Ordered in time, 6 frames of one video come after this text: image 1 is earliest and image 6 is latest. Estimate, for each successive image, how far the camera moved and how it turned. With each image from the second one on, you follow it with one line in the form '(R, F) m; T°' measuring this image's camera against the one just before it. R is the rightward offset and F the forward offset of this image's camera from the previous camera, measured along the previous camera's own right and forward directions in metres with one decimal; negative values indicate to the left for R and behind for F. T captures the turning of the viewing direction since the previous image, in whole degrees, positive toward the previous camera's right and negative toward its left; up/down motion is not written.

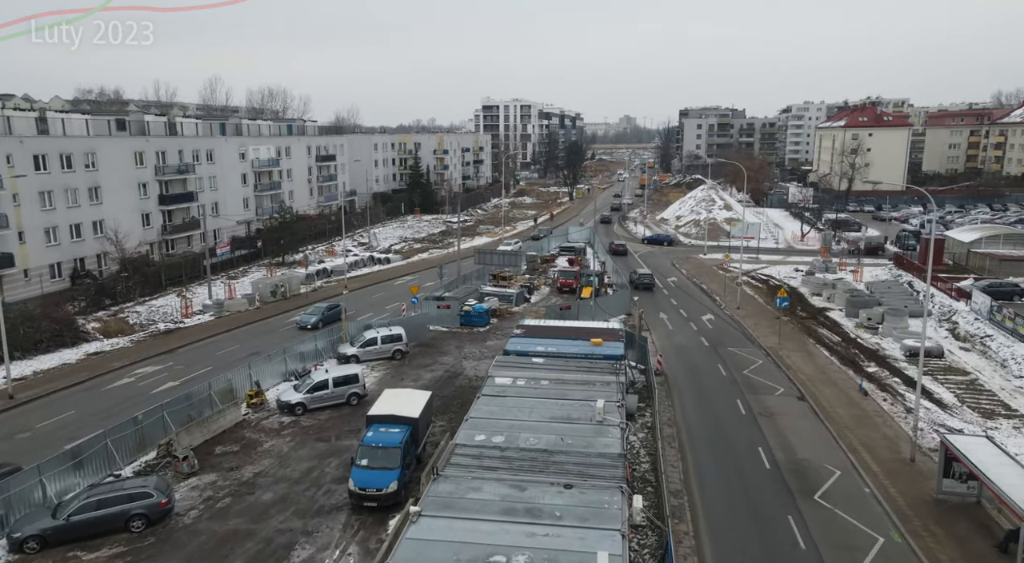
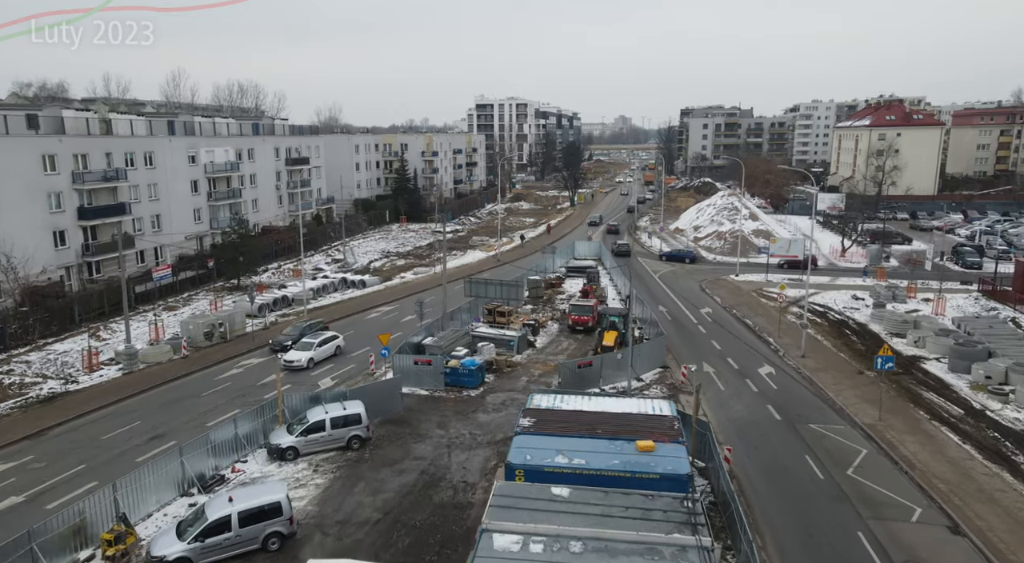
(-0.3, +9.1) m; 0°
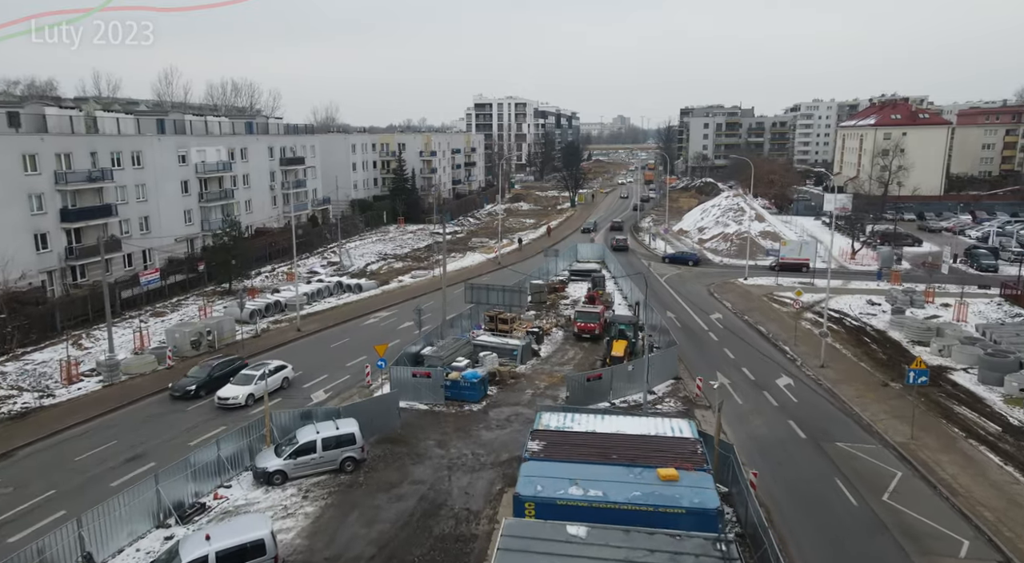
(-0.2, +1.7) m; 0°
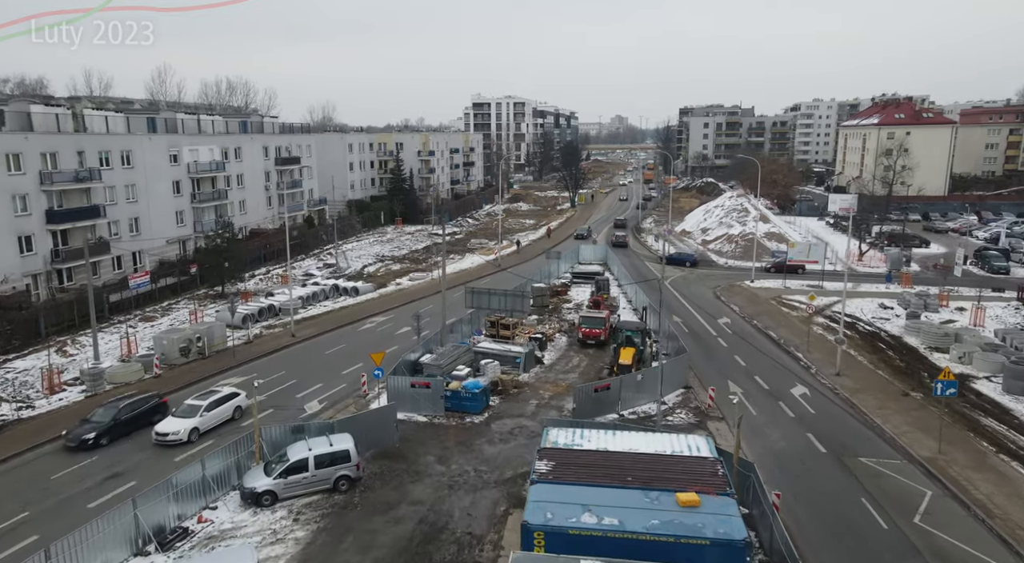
(-0.2, +1.3) m; 0°
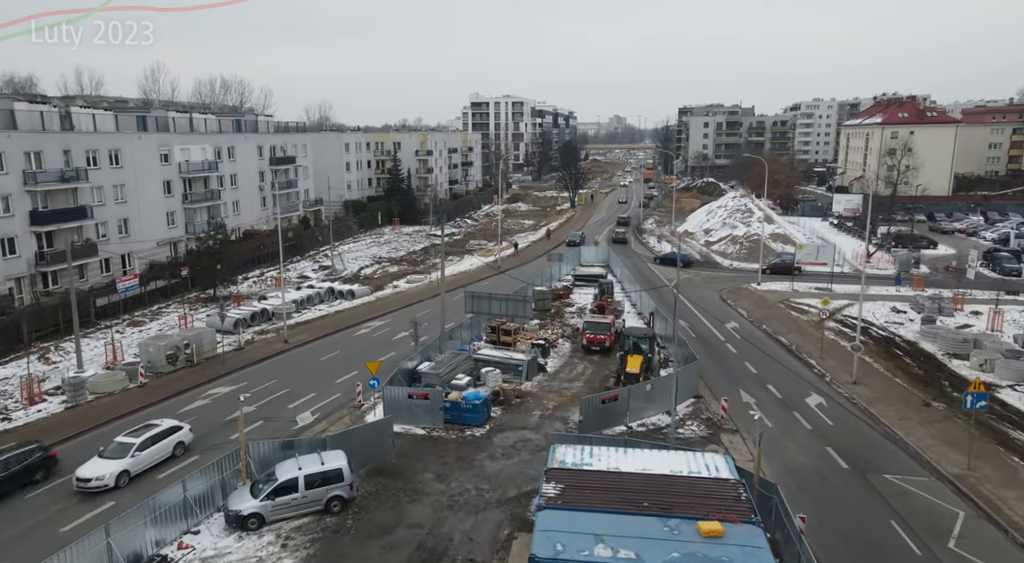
(-0.2, +1.2) m; 0°
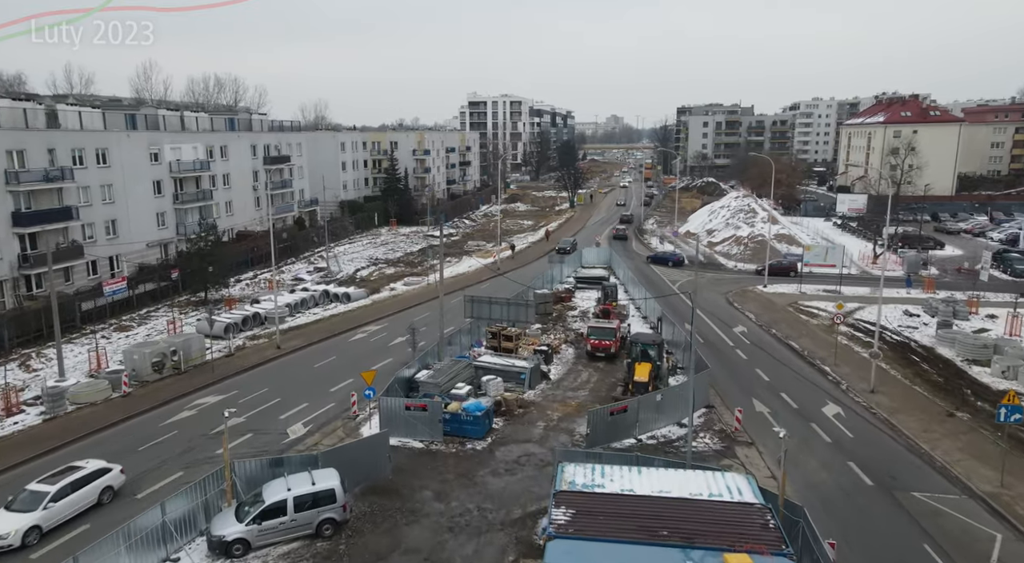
(-0.2, +1.2) m; 0°
